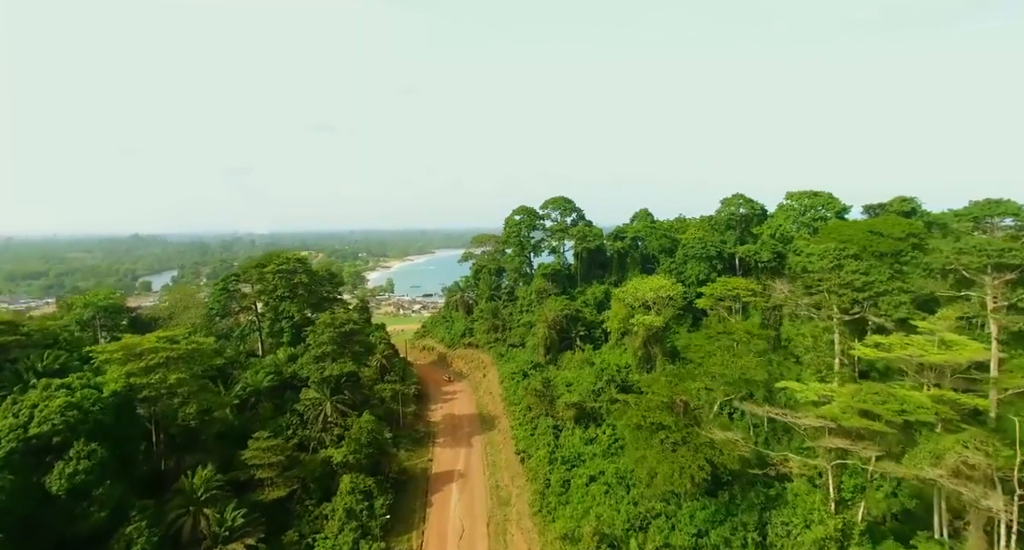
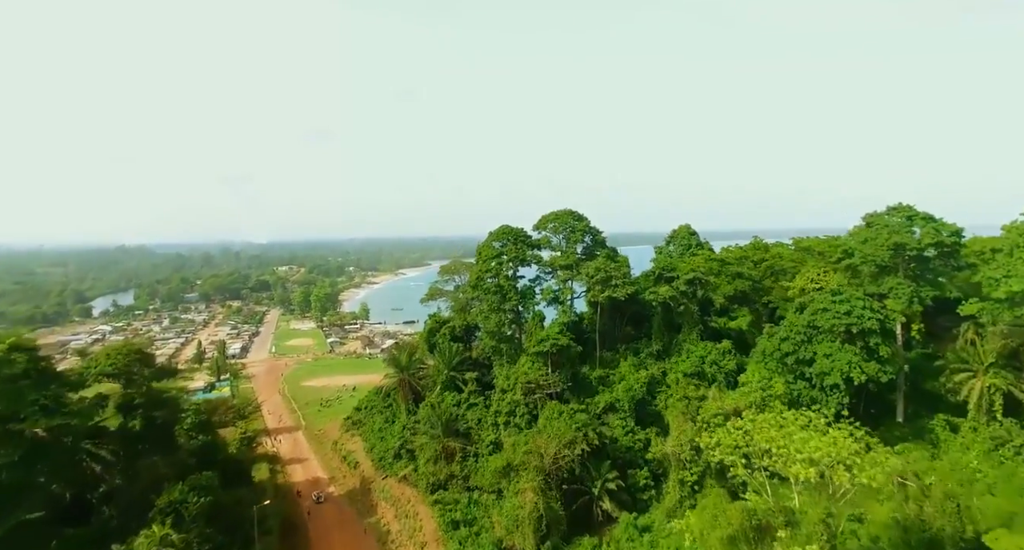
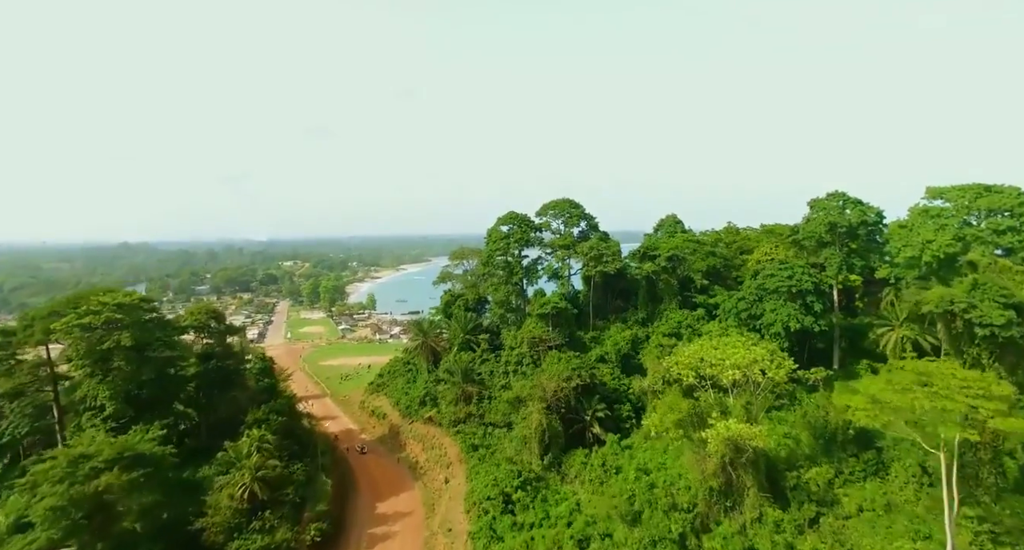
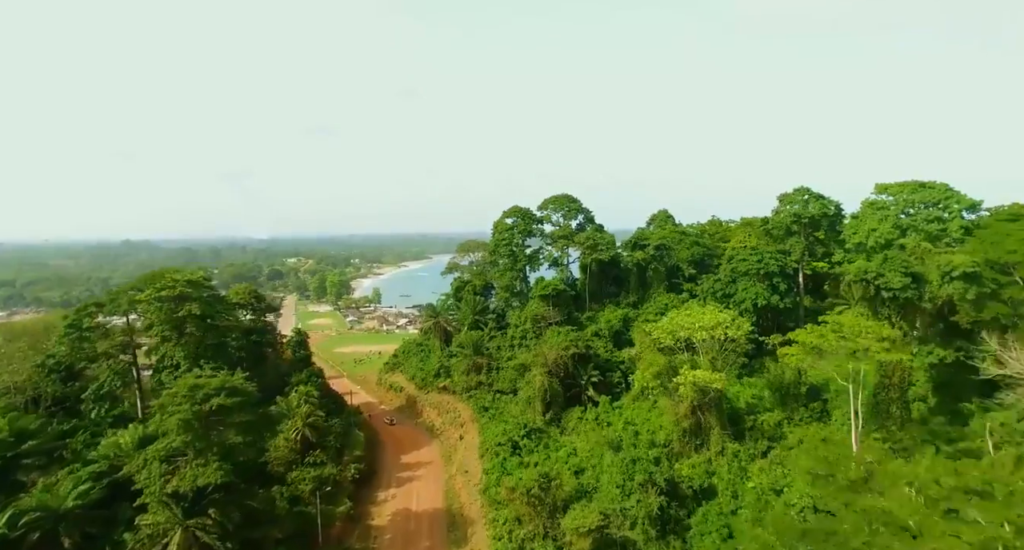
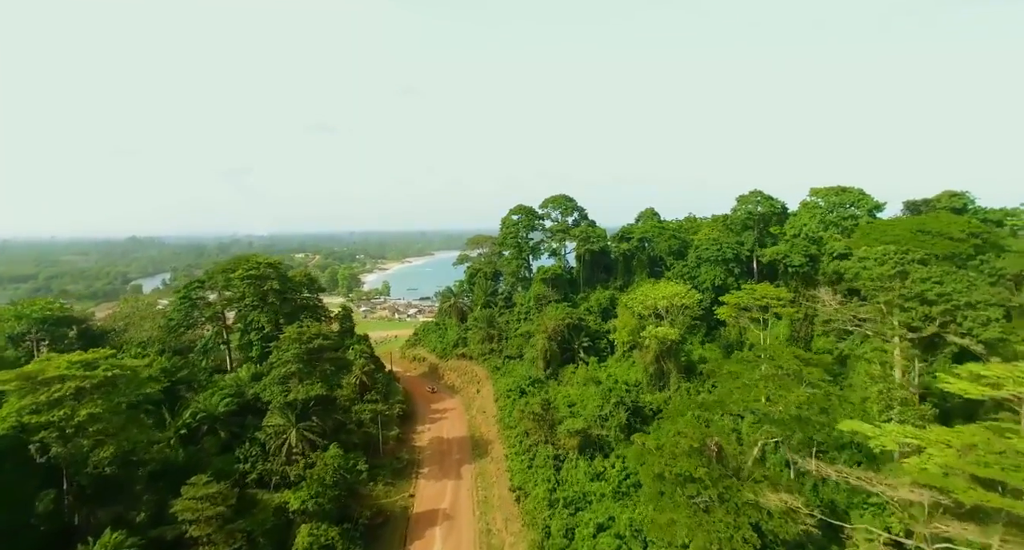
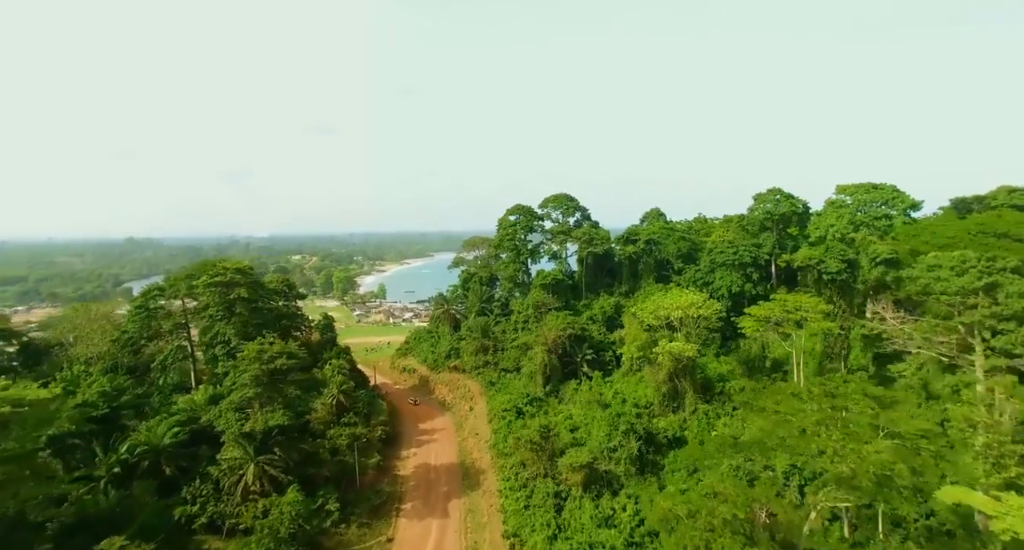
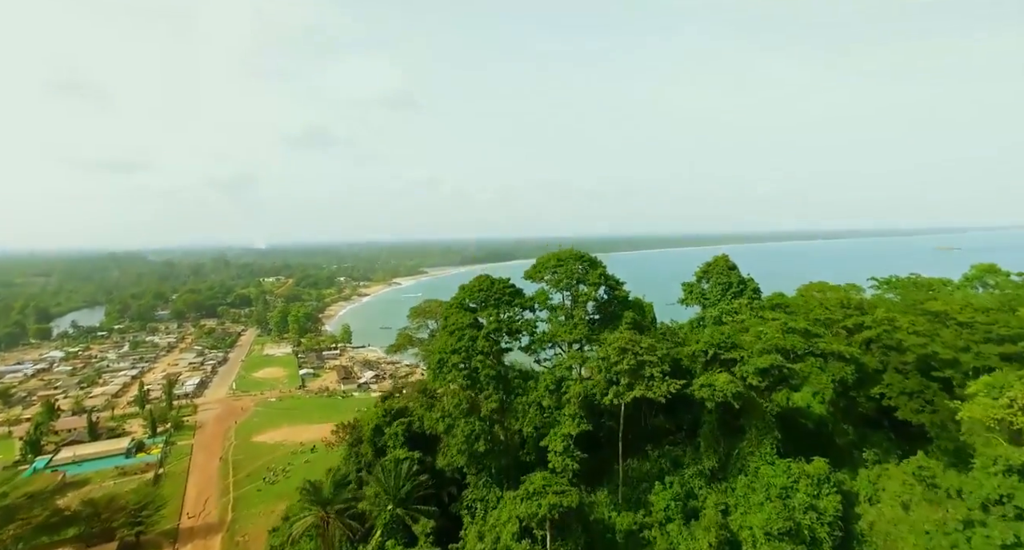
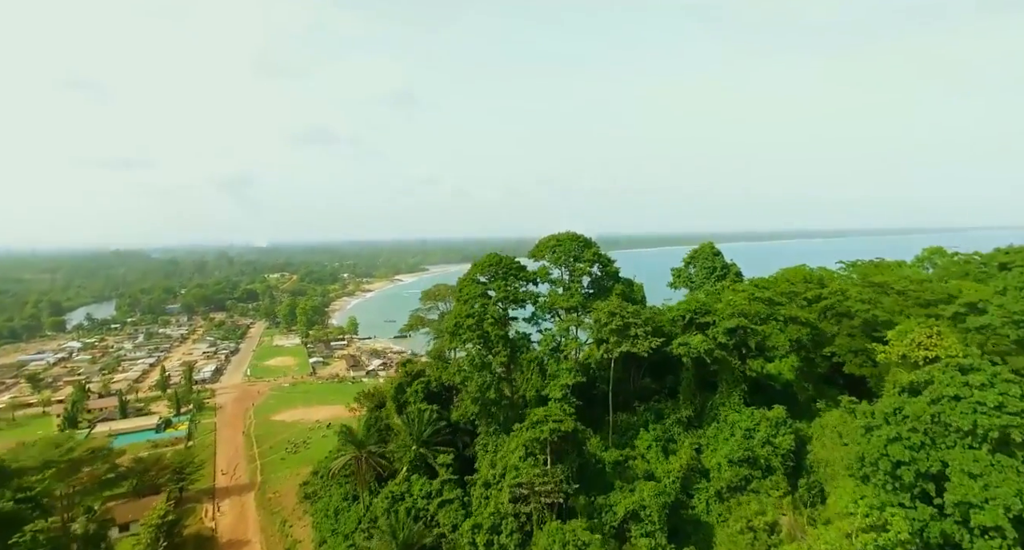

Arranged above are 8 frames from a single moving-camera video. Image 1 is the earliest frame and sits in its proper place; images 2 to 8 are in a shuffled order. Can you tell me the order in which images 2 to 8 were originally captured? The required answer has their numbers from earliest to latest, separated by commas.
5, 6, 4, 3, 2, 8, 7
